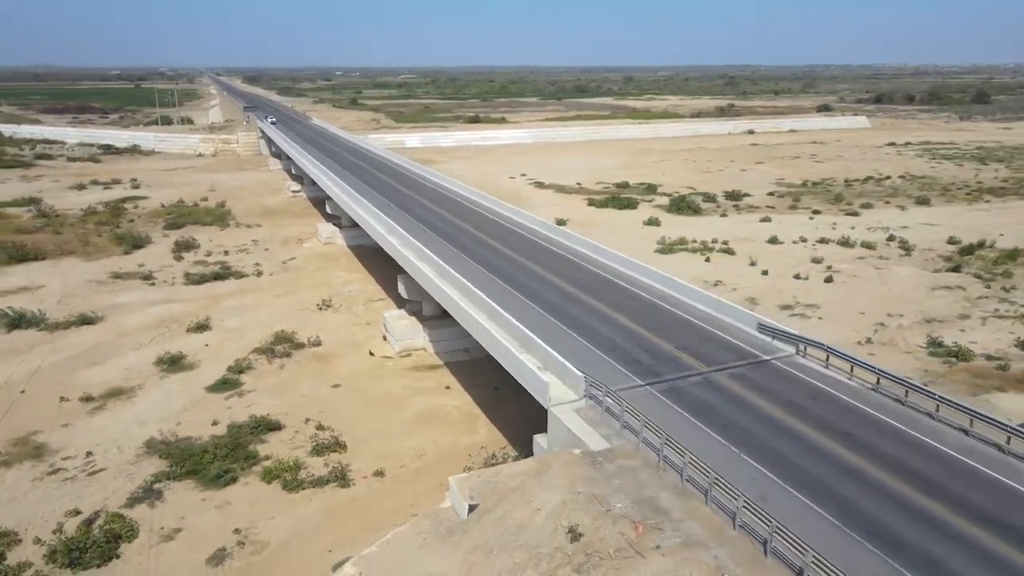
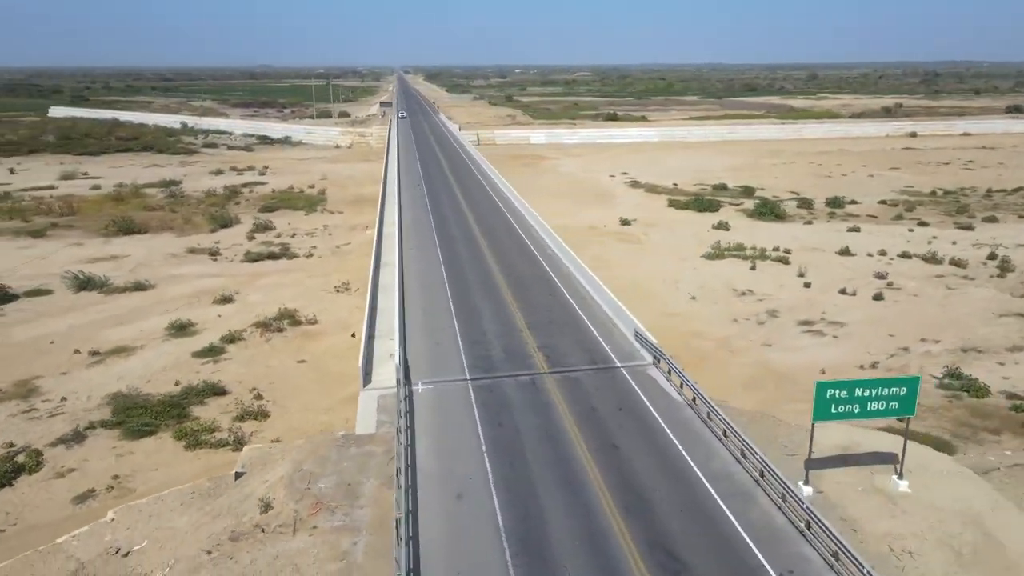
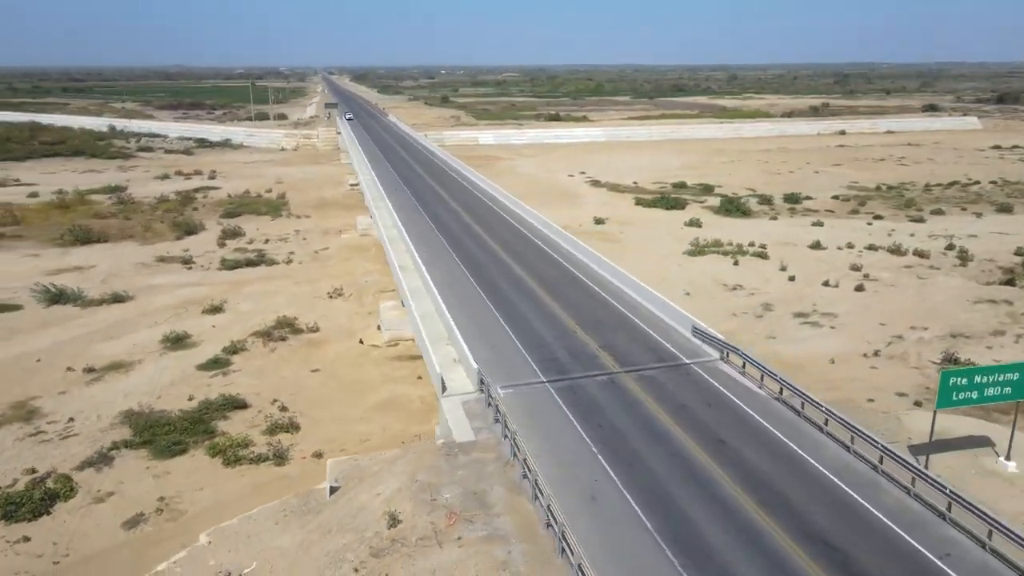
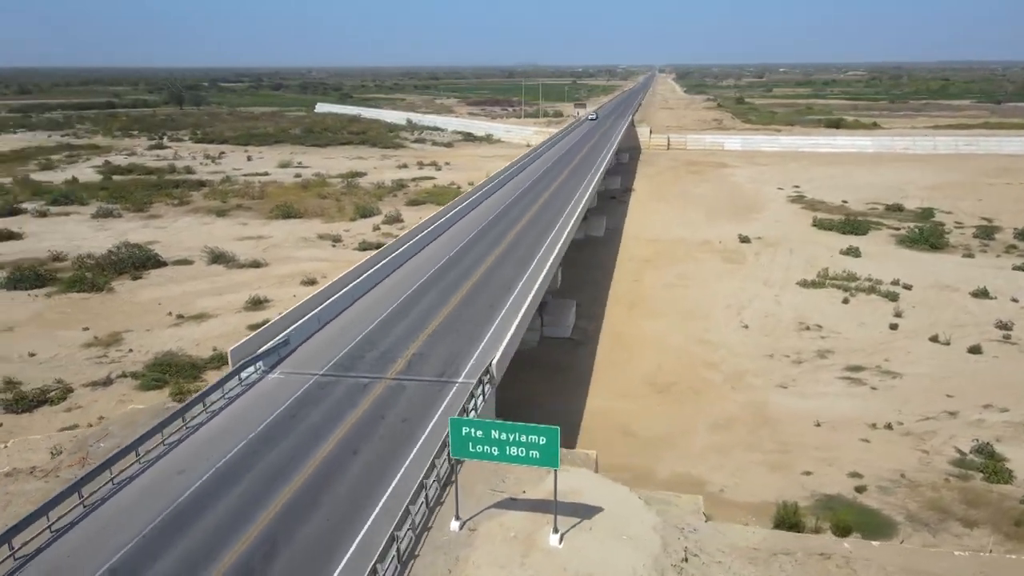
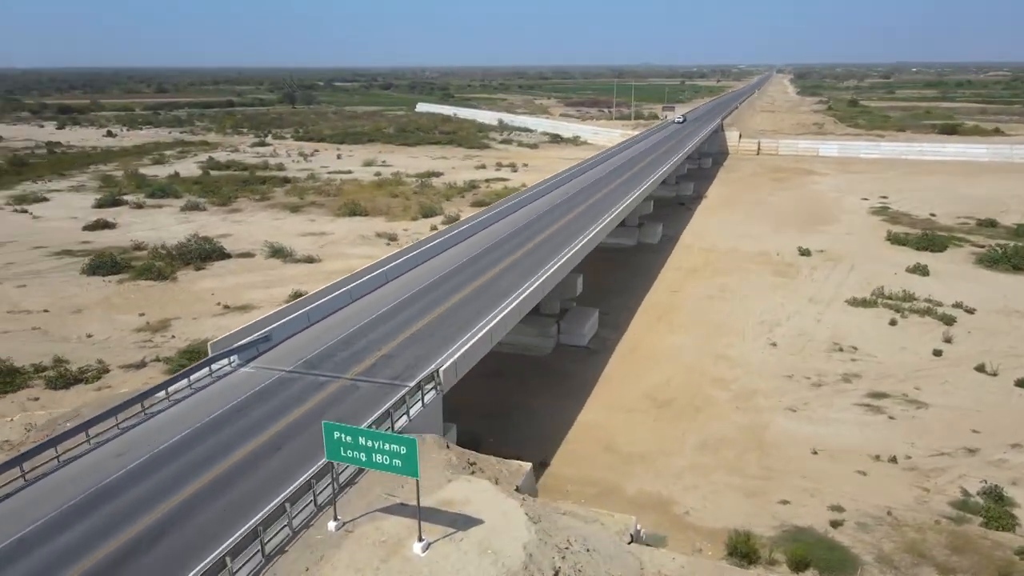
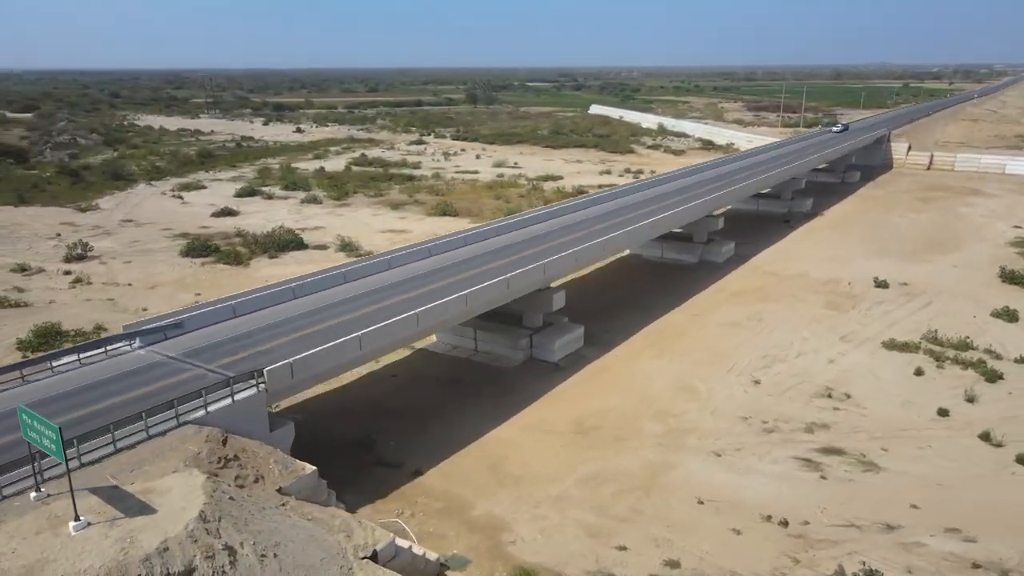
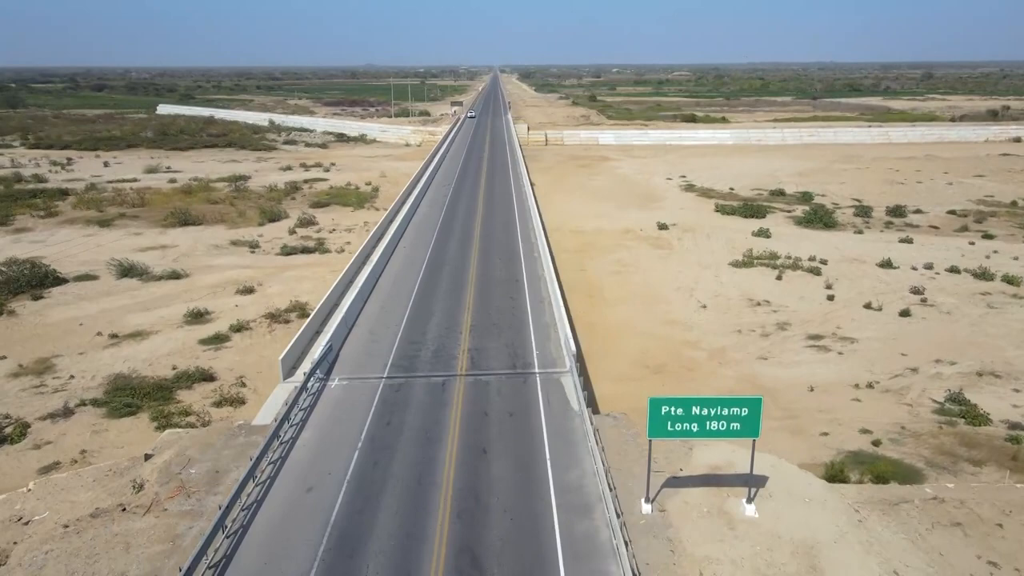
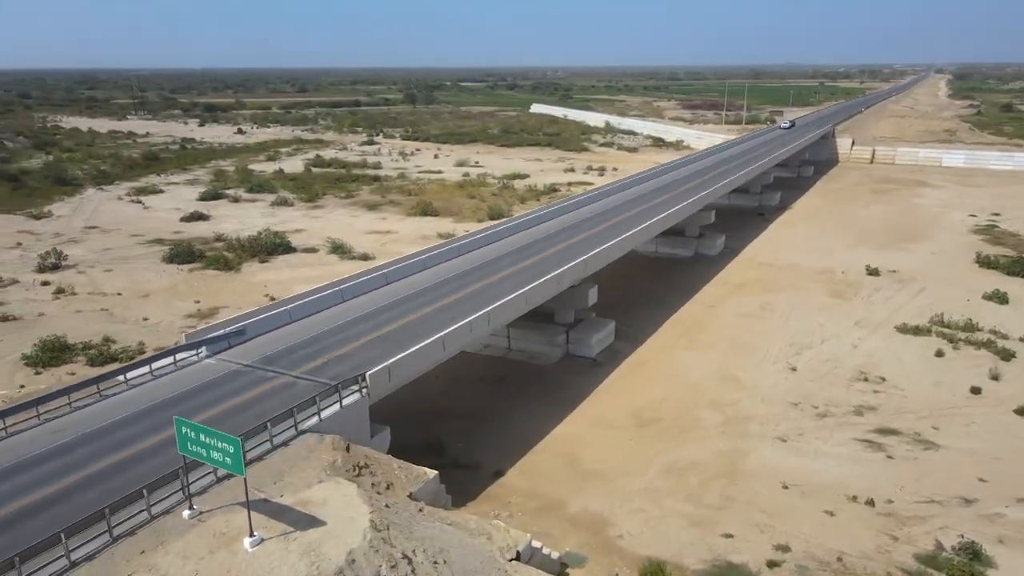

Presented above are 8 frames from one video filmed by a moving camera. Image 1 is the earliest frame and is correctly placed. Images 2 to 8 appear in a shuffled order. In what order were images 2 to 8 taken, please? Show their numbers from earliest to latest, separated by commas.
3, 2, 7, 4, 5, 8, 6
